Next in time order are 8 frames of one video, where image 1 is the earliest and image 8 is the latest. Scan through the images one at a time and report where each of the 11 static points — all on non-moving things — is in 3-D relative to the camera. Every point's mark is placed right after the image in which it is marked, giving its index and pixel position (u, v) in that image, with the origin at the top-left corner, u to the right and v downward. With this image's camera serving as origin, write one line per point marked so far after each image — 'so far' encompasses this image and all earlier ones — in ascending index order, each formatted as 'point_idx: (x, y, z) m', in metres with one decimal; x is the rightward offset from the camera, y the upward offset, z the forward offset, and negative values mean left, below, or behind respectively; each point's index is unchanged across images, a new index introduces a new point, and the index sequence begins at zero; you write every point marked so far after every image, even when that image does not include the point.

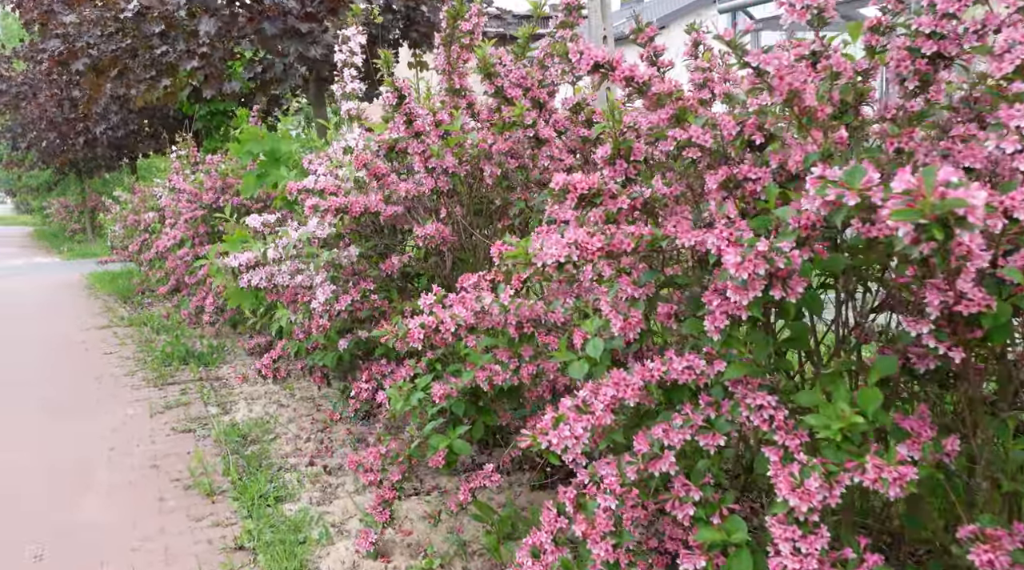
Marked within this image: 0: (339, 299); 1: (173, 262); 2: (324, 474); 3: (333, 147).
0: (-0.8, -0.1, +4.6) m
1: (-3.1, +0.2, +9.3) m
2: (-1.0, -1.0, +5.1) m
3: (-0.9, +0.7, +5.1) m
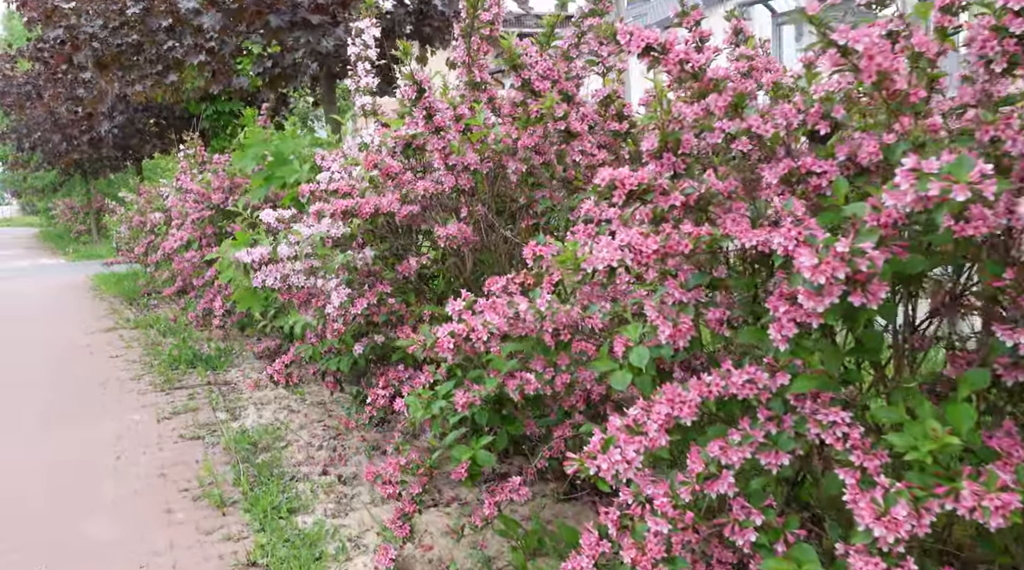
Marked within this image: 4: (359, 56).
0: (-0.7, -0.1, +4.4) m
1: (-3.0, +0.2, +9.1) m
2: (-0.8, -1.0, +4.9) m
3: (-0.8, +0.7, +4.9) m
4: (-0.8, +1.1, +5.0) m
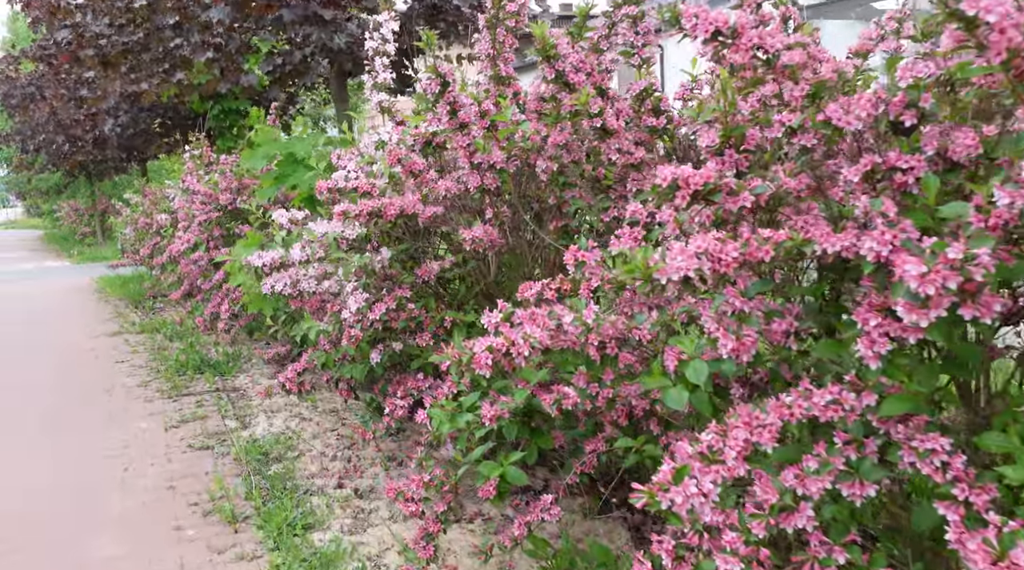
0: (-0.6, -0.1, +4.2) m
1: (-2.9, +0.2, +8.9) m
2: (-0.7, -1.0, +4.7) m
3: (-0.7, +0.7, +4.7) m
4: (-0.7, +1.1, +4.8) m
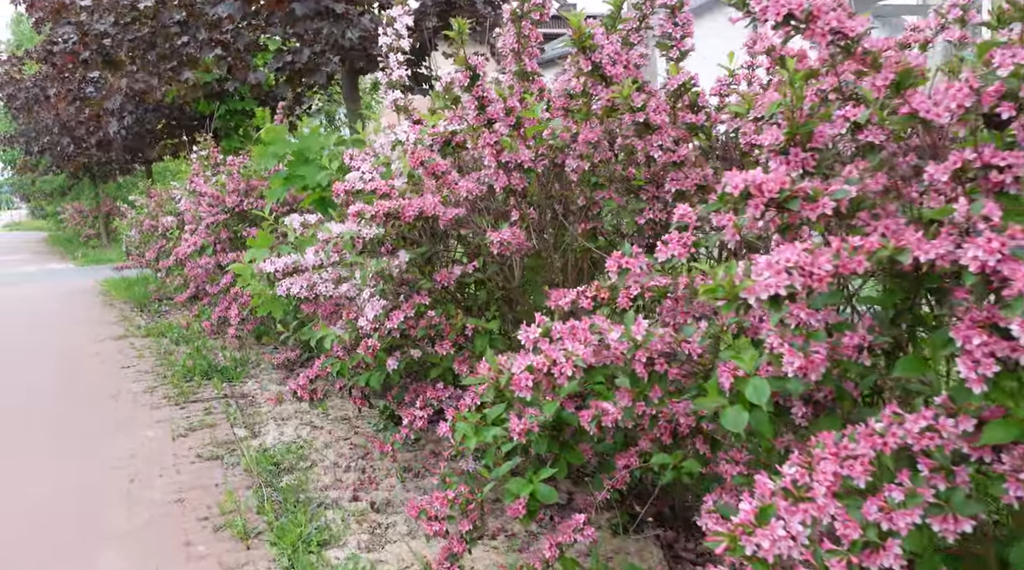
0: (-0.5, -0.1, +4.0) m
1: (-2.8, +0.1, +8.8) m
2: (-0.6, -1.0, +4.5) m
3: (-0.6, +0.6, +4.5) m
4: (-0.6, +1.1, +4.6) m
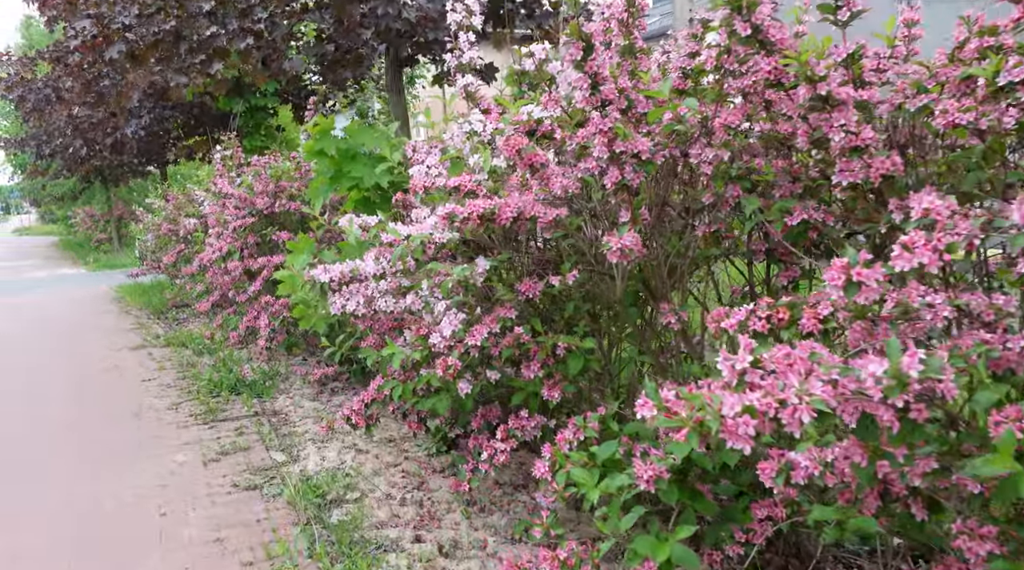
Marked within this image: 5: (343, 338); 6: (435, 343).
0: (-0.1, -0.2, +3.4) m
1: (-2.4, +0.1, +8.2) m
2: (-0.3, -1.1, +3.9) m
3: (-0.3, +0.6, +4.0) m
4: (-0.2, +1.0, +4.0) m
5: (-0.9, -0.3, +5.3) m
6: (-0.3, -0.2, +3.5) m
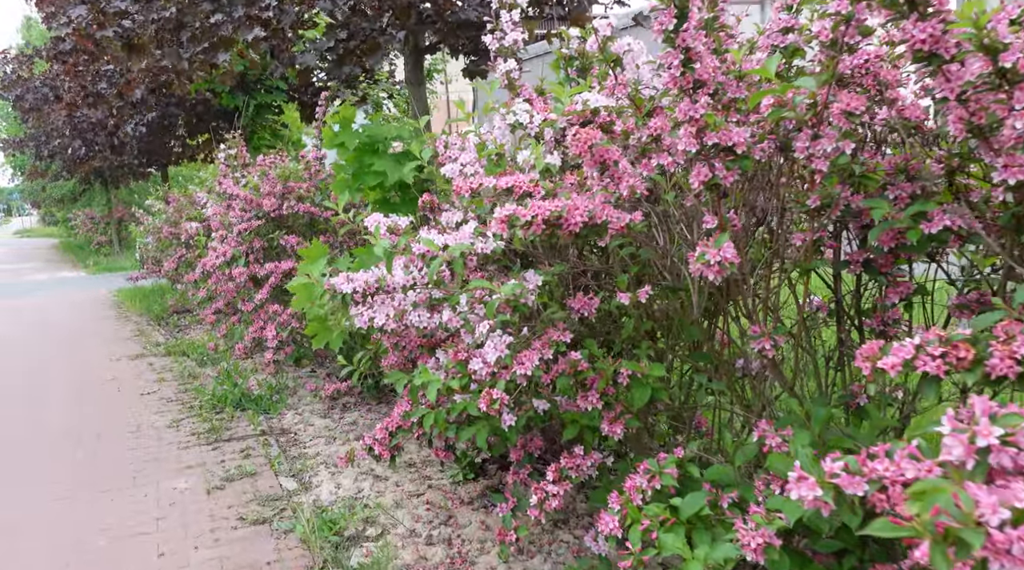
0: (0.0, -0.2, +2.9) m
1: (-2.2, 0.0, +7.7) m
2: (-0.1, -1.1, +3.4) m
3: (-0.1, +0.5, +3.5) m
4: (-0.1, +1.0, +3.5) m
5: (-0.7, -0.3, +4.8) m
6: (-0.1, -0.3, +3.0) m
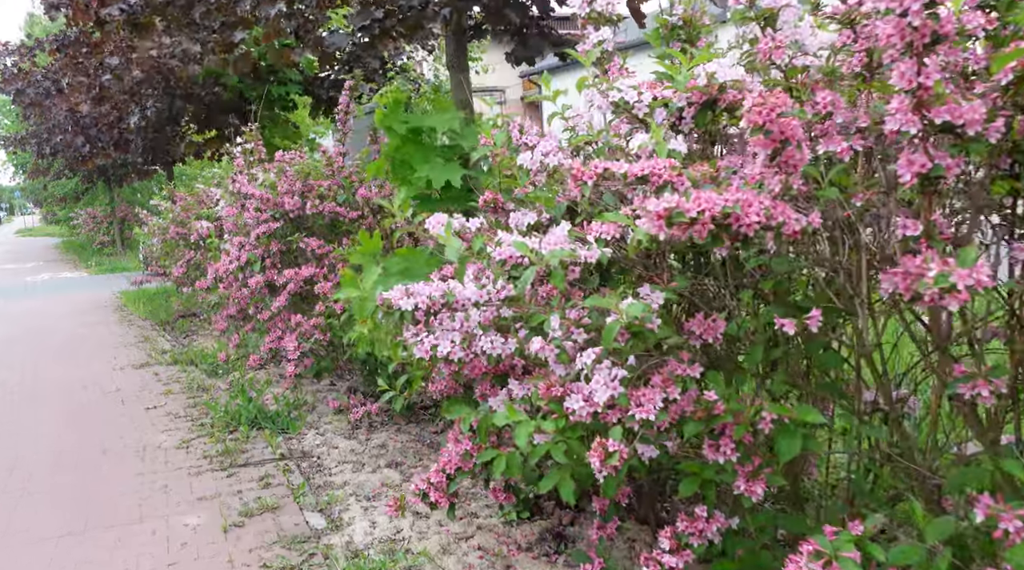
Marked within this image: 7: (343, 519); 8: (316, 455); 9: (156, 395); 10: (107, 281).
0: (+0.3, -0.3, +2.3) m
1: (-2.0, 0.0, +7.1) m
2: (+0.1, -1.2, +2.8) m
3: (+0.2, +0.5, +2.8) m
4: (+0.2, +0.9, +2.9) m
5: (-0.5, -0.4, +4.2) m
6: (+0.2, -0.3, +2.4) m
7: (-0.8, -1.0, +4.5) m
8: (-1.1, -1.0, +5.7) m
9: (-2.8, -0.8, +7.8) m
10: (-7.4, +0.1, +18.3) m
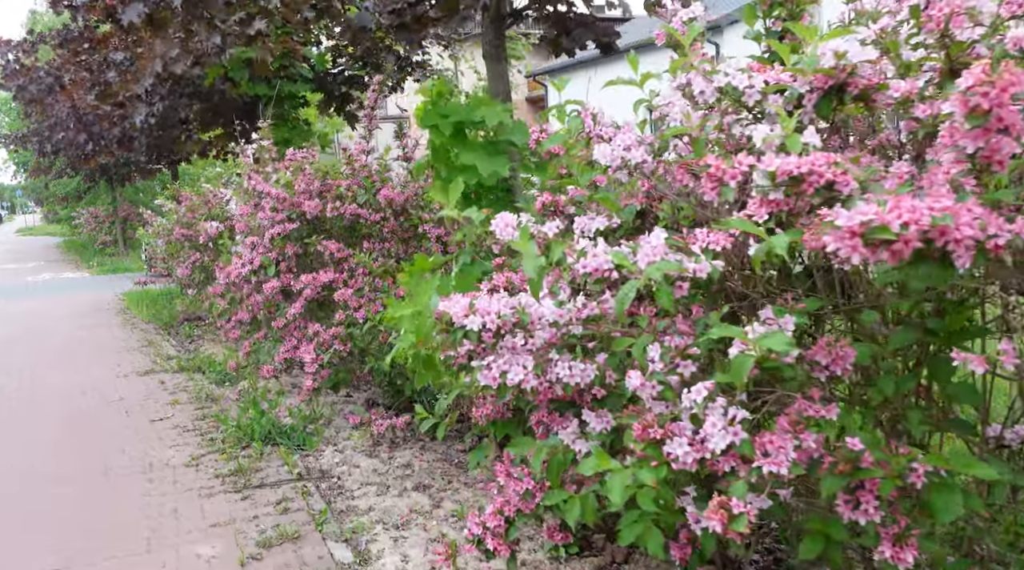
0: (+0.5, -0.3, +1.9) m
1: (-1.8, -0.1, +6.7) m
2: (+0.3, -1.2, +2.4) m
3: (+0.4, +0.5, +2.4) m
4: (+0.4, +0.9, +2.5) m
5: (-0.3, -0.4, +3.8) m
6: (+0.3, -0.3, +2.0) m
7: (-0.6, -1.1, +4.1) m
8: (-0.9, -1.0, +5.3) m
9: (-2.6, -0.9, +7.4) m
10: (-7.2, 0.0, +17.9) m
